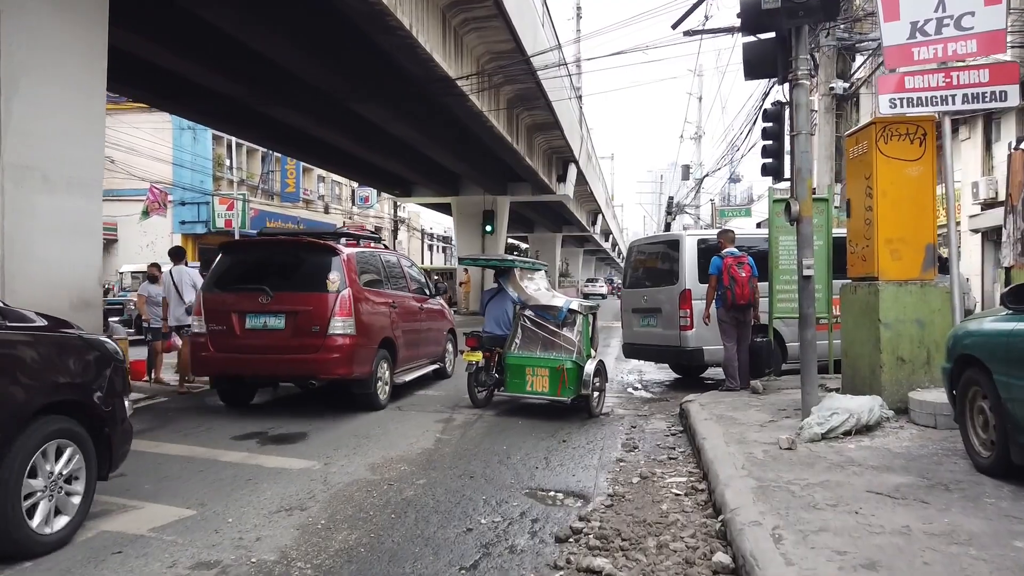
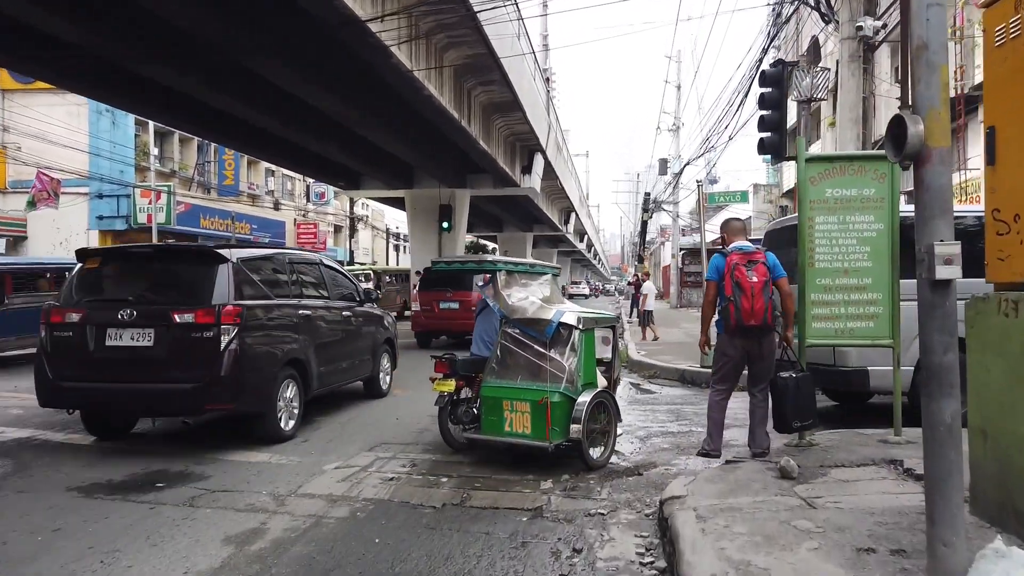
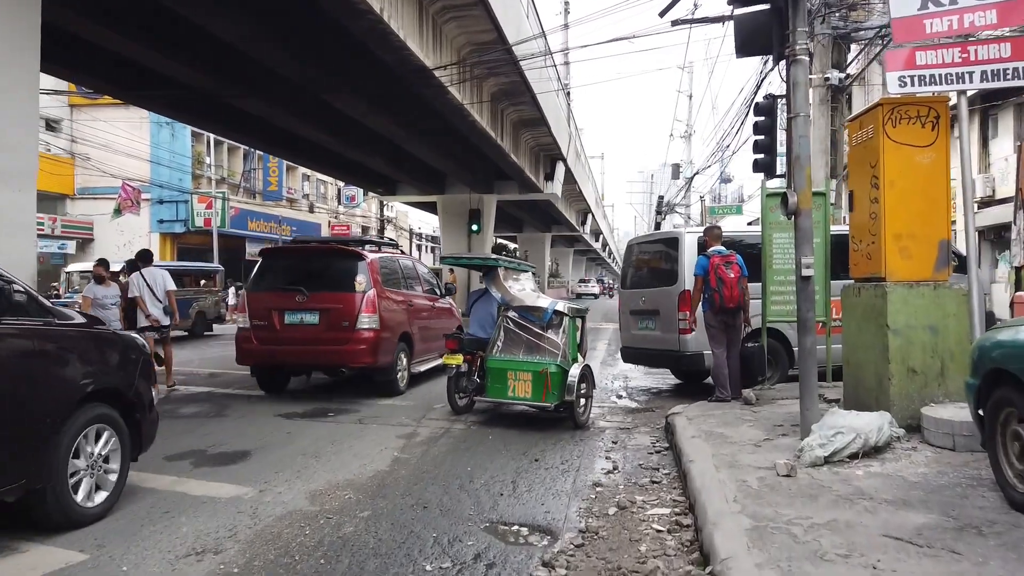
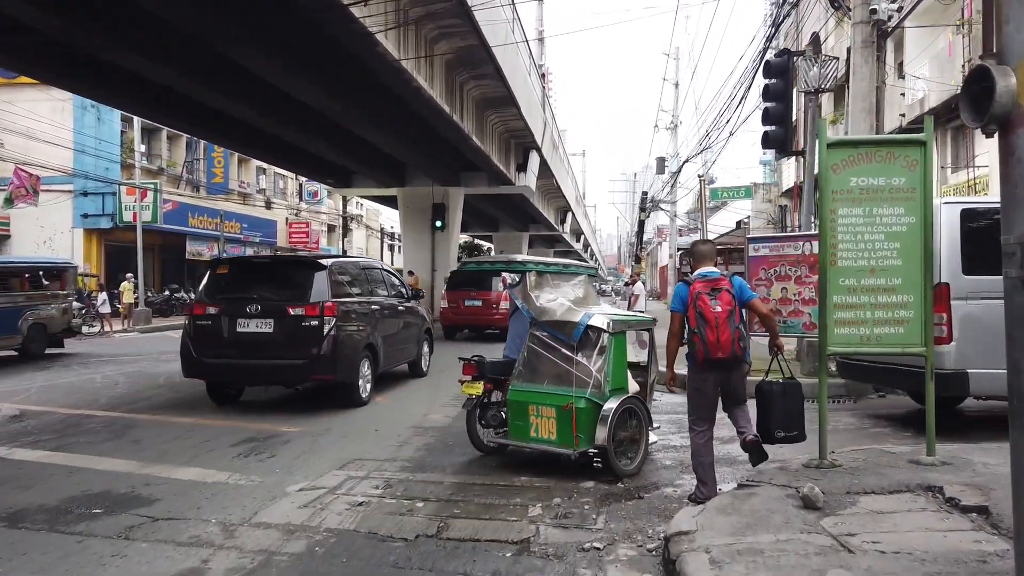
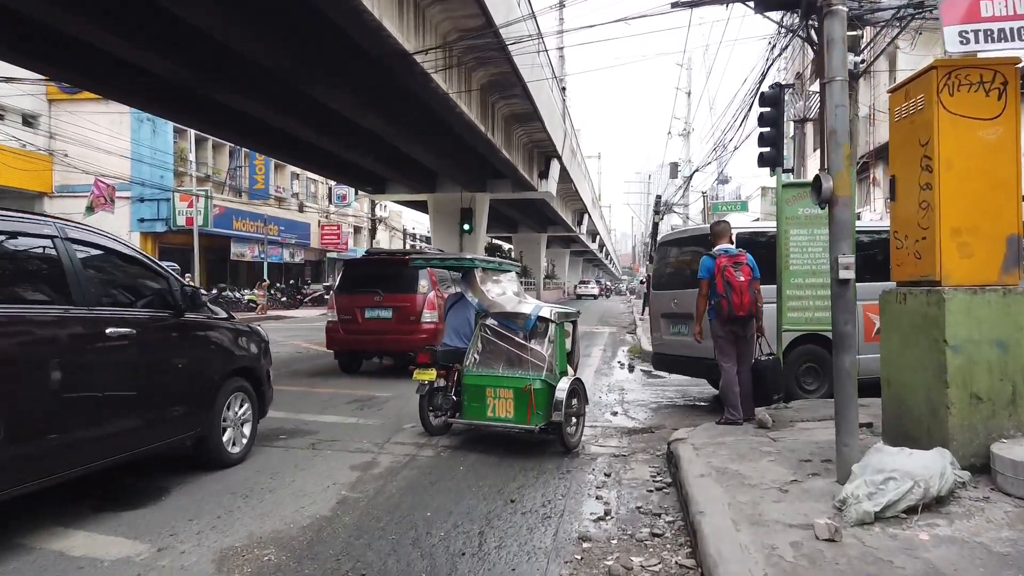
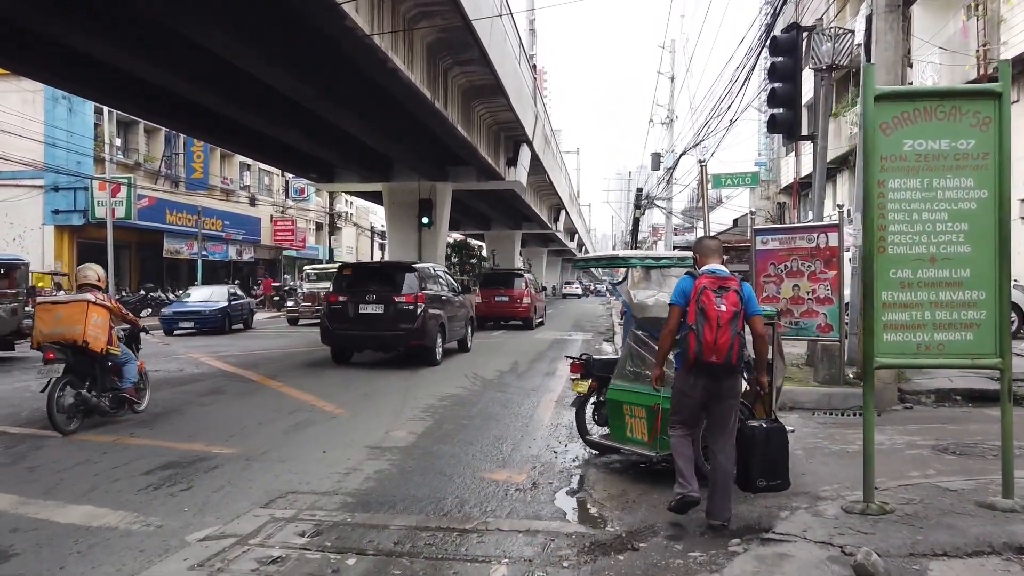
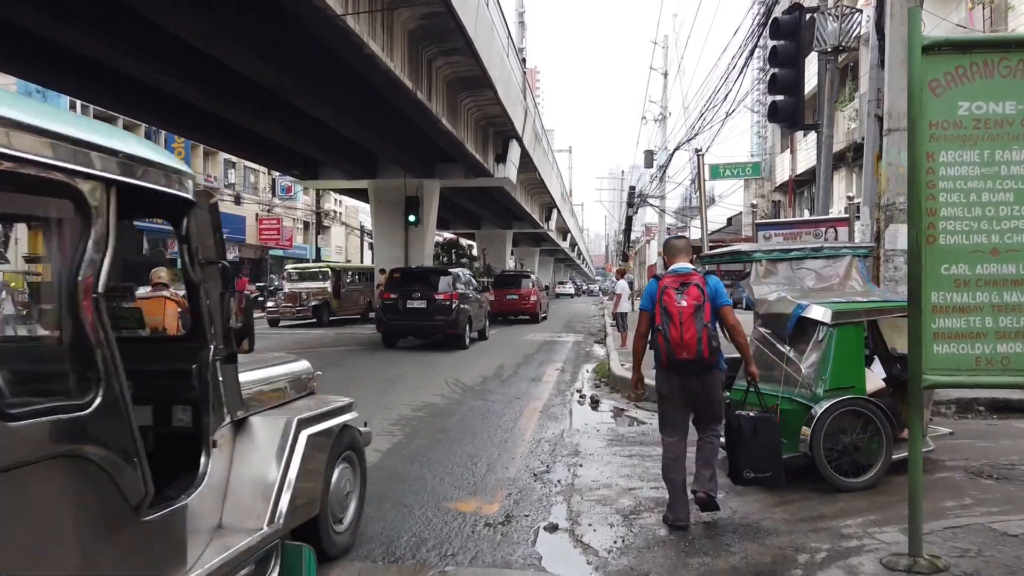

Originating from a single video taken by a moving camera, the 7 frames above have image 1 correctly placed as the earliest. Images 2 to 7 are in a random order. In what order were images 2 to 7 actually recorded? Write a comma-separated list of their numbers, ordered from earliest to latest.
3, 5, 2, 4, 6, 7
